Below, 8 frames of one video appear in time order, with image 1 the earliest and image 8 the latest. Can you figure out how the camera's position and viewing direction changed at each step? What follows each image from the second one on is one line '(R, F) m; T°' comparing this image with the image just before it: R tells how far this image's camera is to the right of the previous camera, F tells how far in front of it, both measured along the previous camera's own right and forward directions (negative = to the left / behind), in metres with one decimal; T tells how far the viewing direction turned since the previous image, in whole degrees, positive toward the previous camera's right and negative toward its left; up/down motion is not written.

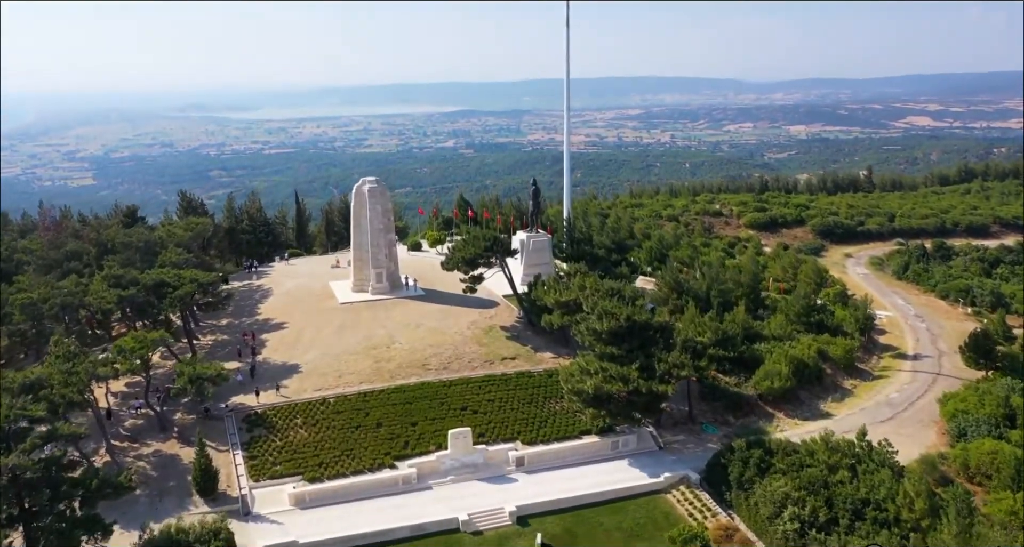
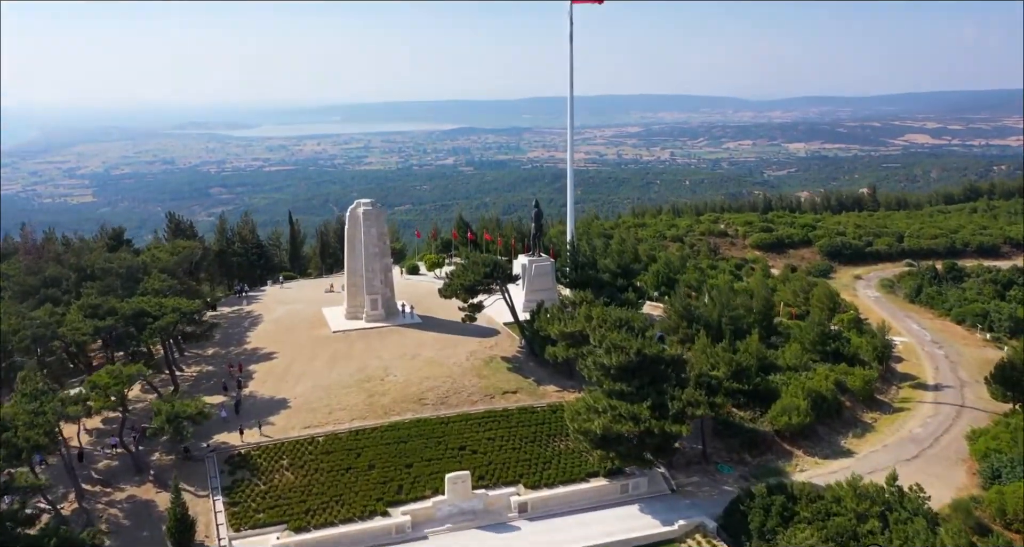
(0.0, +1.1) m; 0°
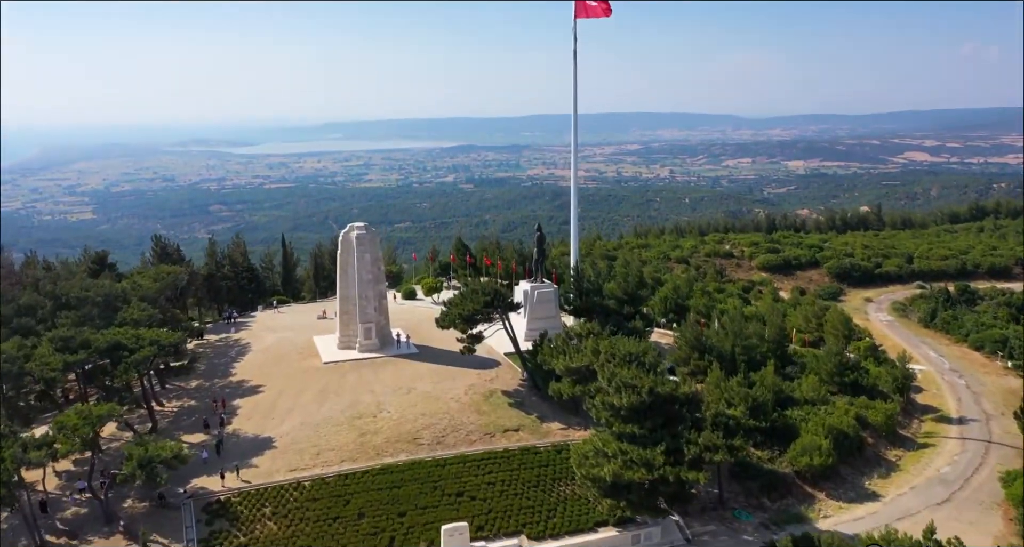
(0.0, +1.2) m; 0°
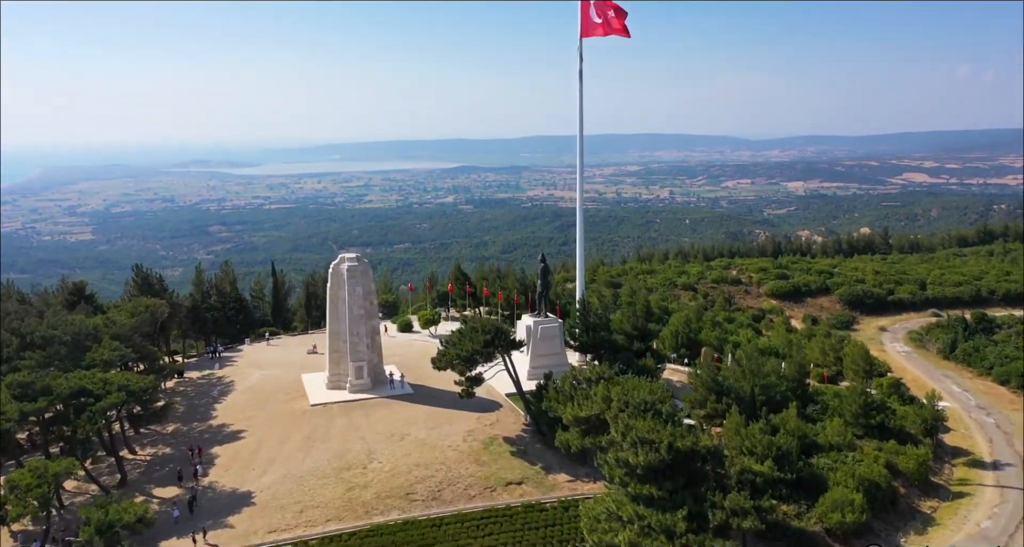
(-0.1, +1.4) m; 0°
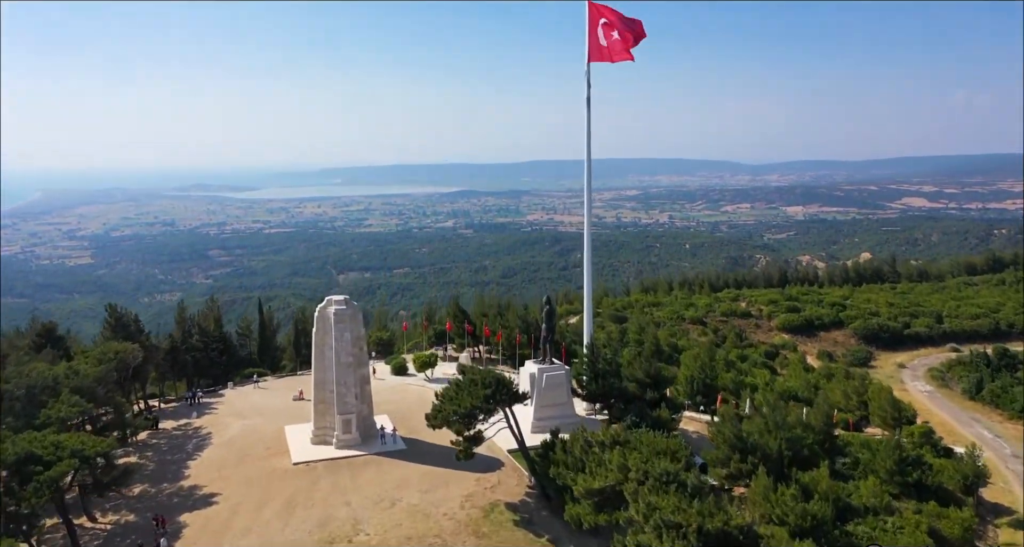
(-0.1, +1.7) m; 0°
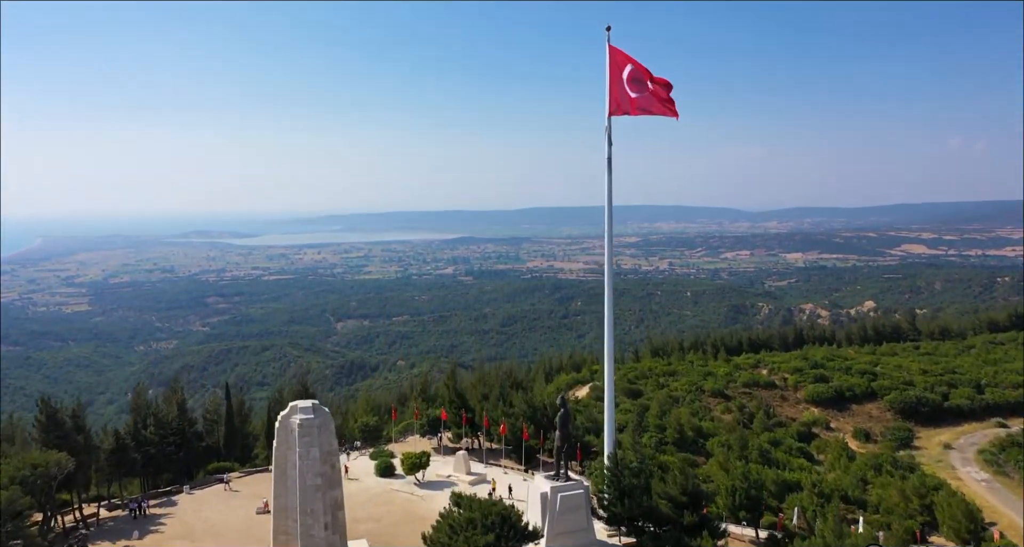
(-0.1, +3.4) m; 0°
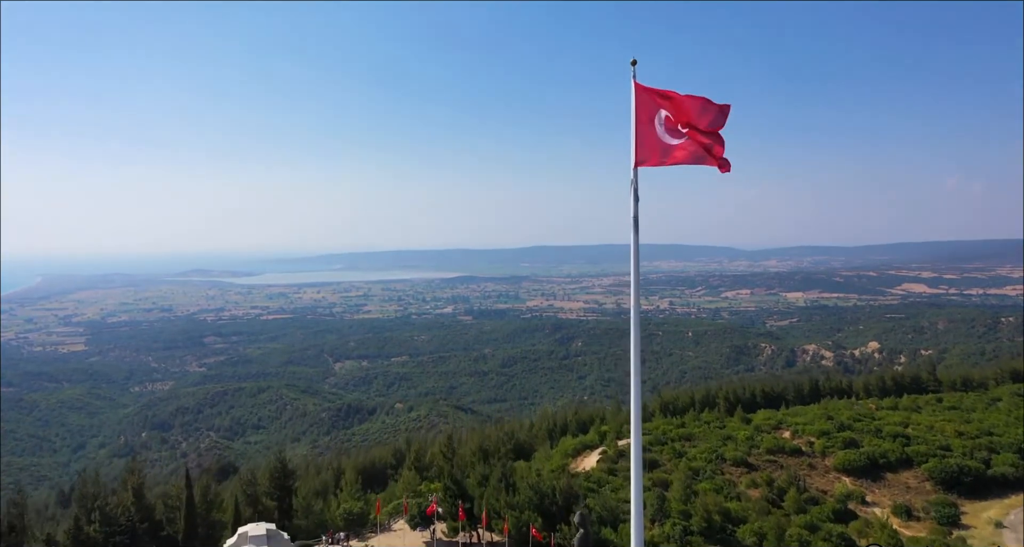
(-0.1, +3.0) m; 0°
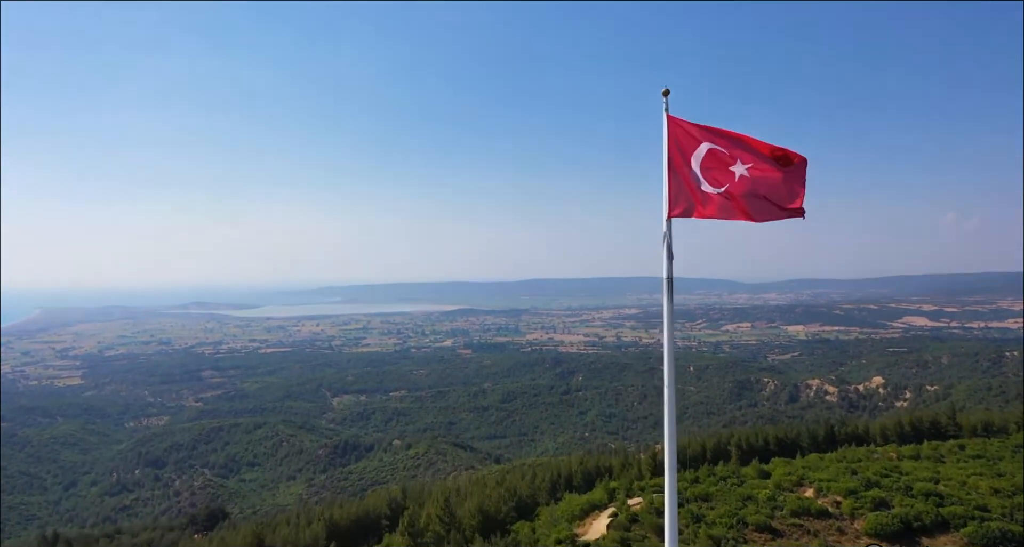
(-0.1, +2.5) m; 0°
